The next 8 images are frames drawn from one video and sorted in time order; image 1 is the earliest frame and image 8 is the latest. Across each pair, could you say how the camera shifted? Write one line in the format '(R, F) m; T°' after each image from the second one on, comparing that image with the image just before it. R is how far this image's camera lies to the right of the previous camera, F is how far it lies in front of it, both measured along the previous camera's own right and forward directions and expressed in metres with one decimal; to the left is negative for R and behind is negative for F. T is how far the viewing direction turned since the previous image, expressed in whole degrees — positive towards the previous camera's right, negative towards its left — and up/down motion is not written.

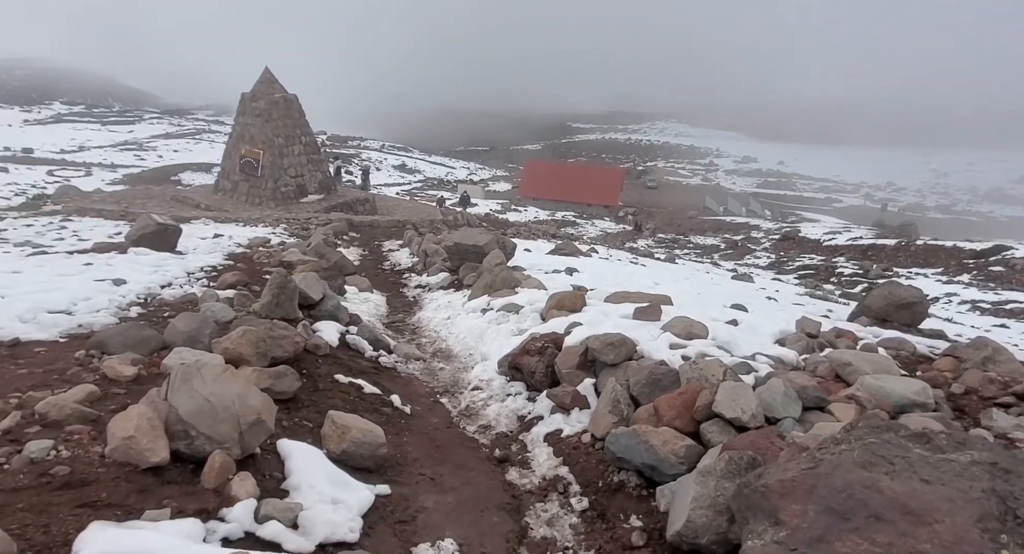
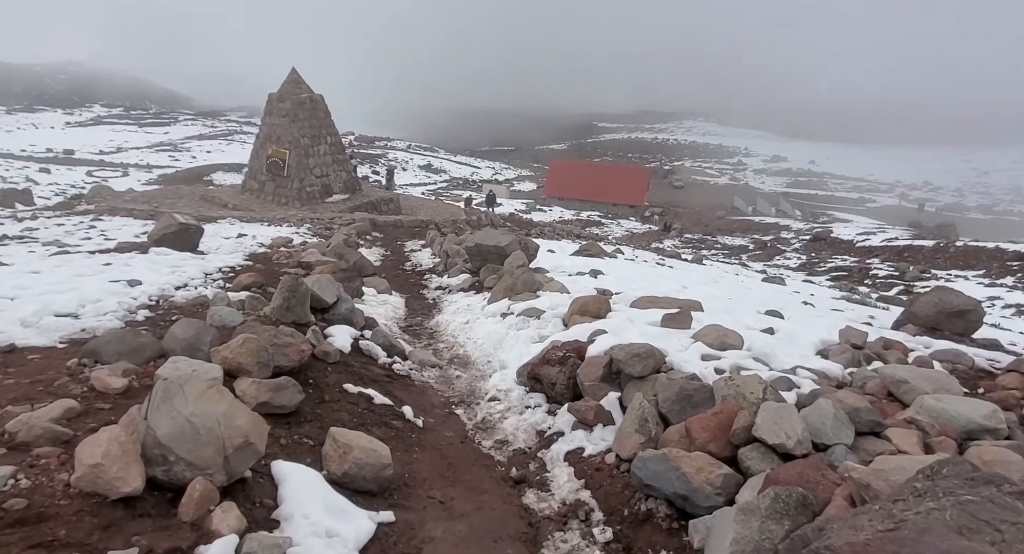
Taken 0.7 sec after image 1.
(0.0, +0.4) m; -2°
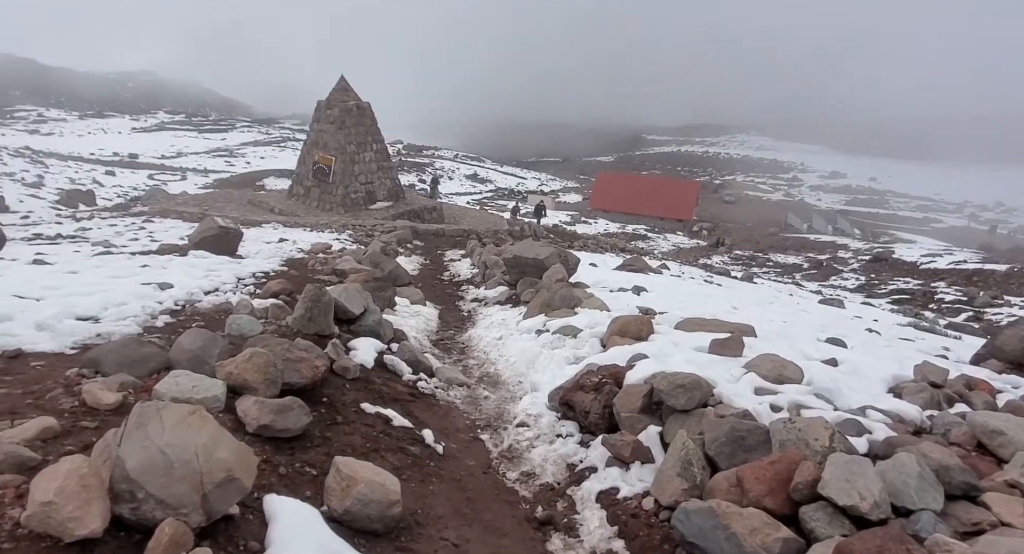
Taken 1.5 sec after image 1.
(+0.1, +0.5) m; -4°
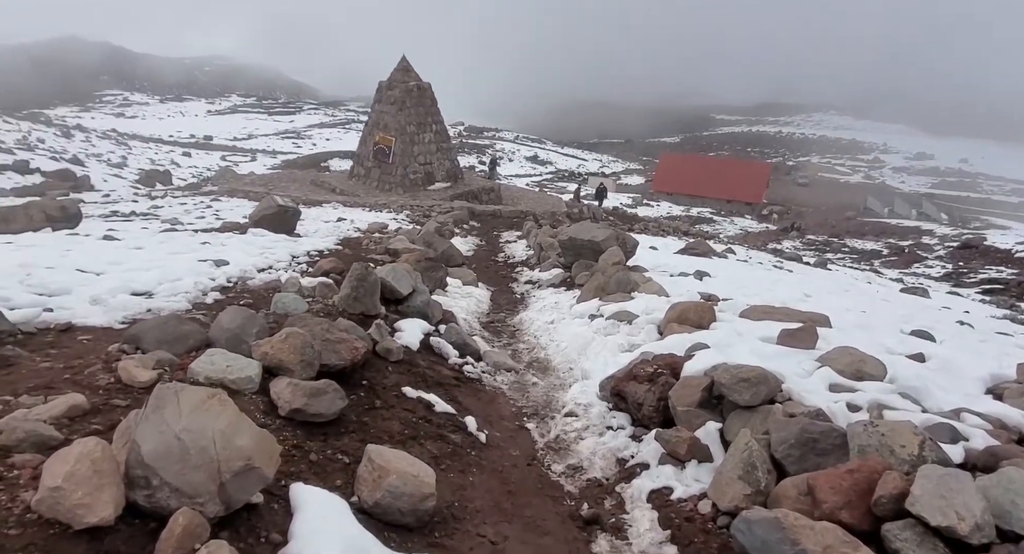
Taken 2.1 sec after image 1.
(+0.1, +0.3) m; -5°
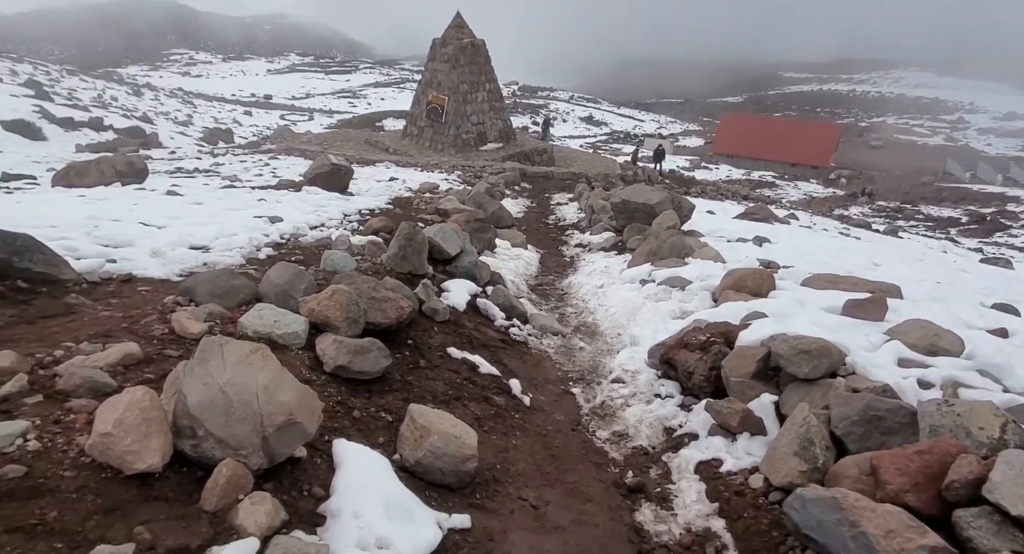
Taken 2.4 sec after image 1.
(0.0, +0.1) m; -5°
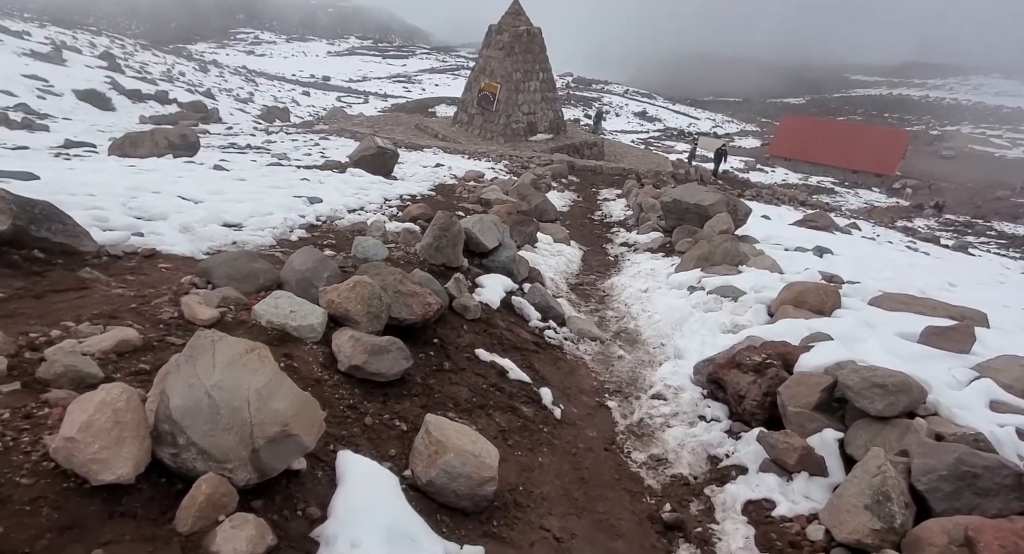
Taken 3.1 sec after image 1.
(0.0, +0.4) m; -4°
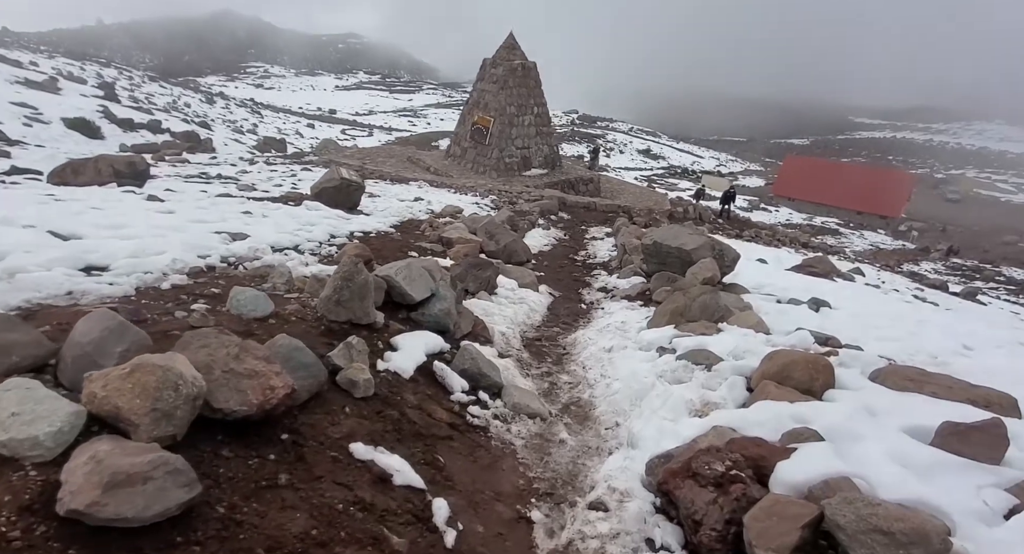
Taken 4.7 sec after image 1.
(+0.7, +1.1) m; 0°
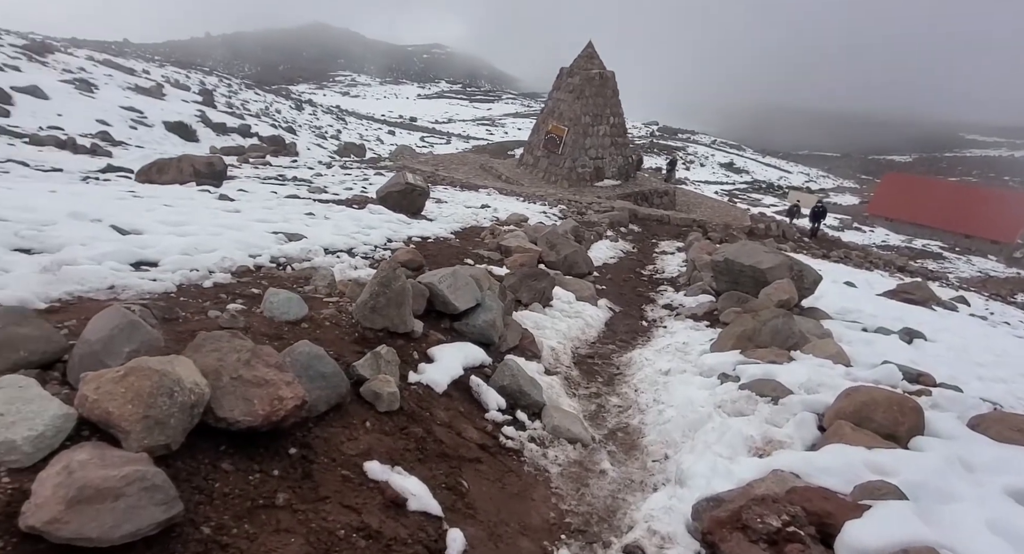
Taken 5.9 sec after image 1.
(+0.2, +0.3) m; -7°
